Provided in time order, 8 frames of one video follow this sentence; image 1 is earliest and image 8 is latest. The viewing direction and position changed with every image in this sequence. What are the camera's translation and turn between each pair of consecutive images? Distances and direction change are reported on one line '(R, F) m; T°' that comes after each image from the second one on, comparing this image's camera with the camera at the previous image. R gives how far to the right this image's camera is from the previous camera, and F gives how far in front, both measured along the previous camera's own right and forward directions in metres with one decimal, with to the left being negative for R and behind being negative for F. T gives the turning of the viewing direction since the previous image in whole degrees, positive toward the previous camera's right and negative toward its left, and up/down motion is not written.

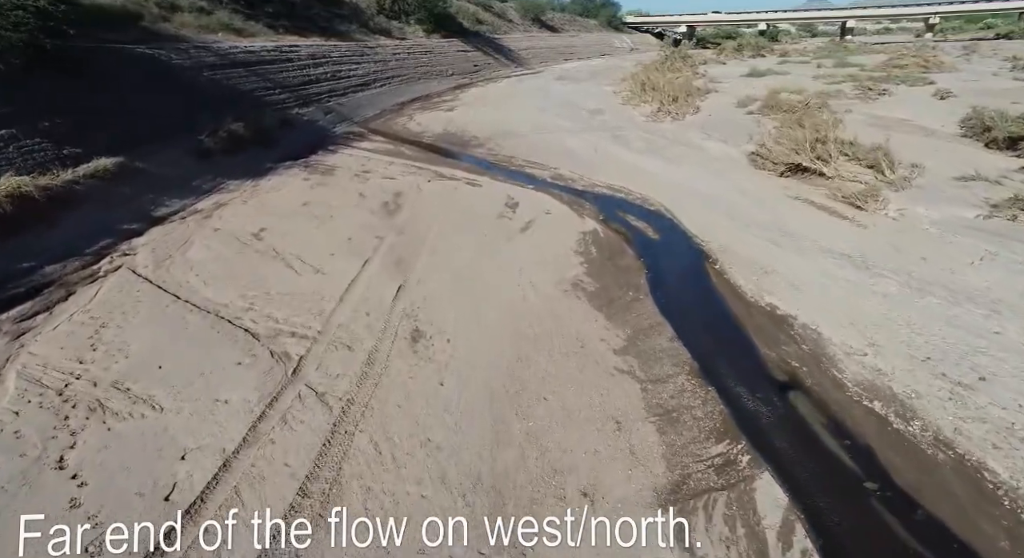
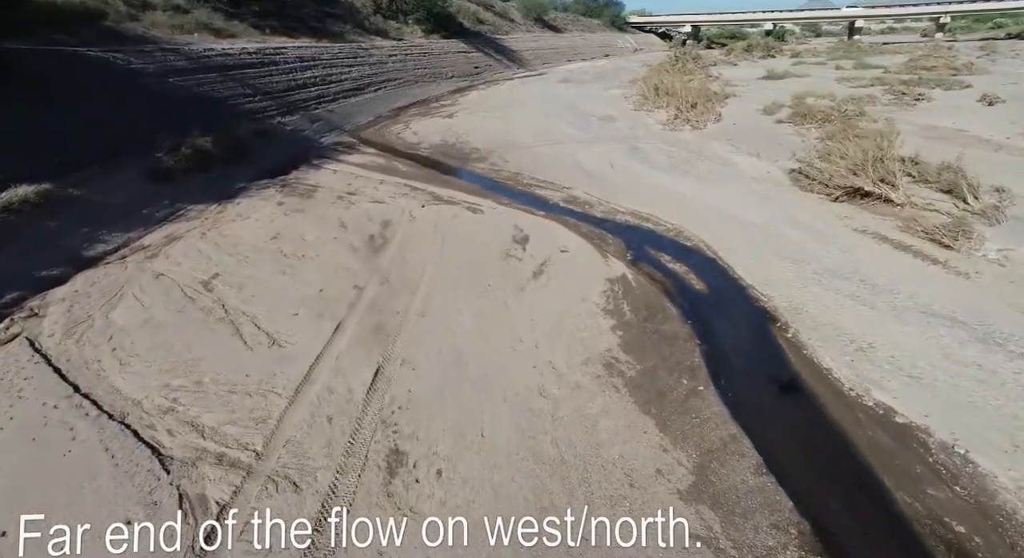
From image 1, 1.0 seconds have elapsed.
(-0.1, +1.4) m; 0°
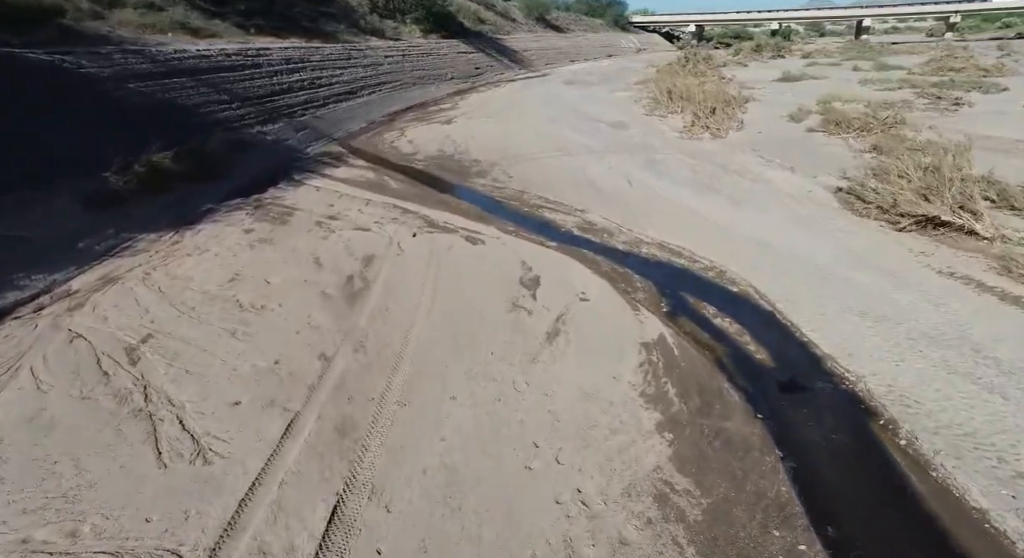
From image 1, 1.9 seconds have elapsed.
(-0.1, +1.3) m; 0°
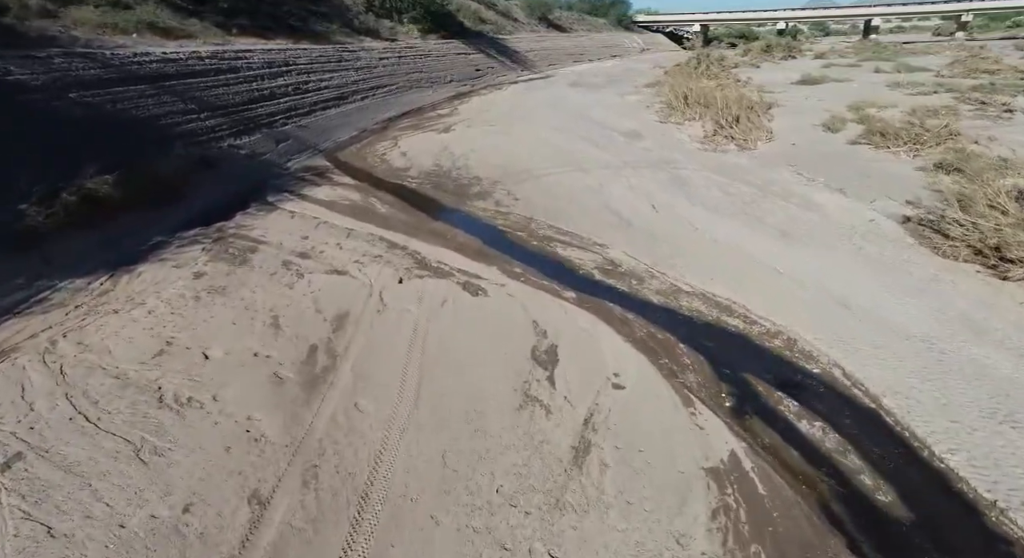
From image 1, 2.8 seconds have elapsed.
(-0.1, +1.4) m; 0°
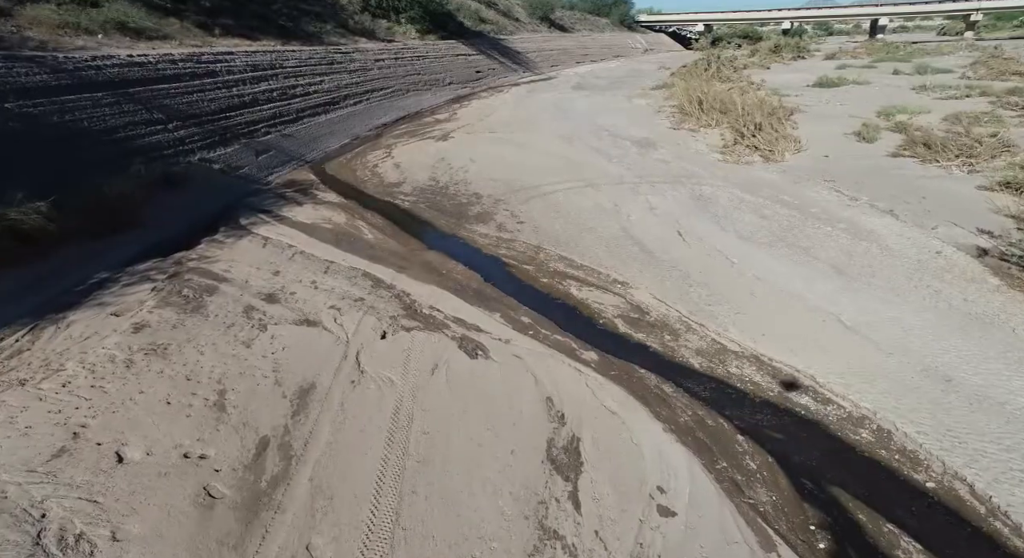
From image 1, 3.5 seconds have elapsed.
(-0.1, +1.2) m; 0°
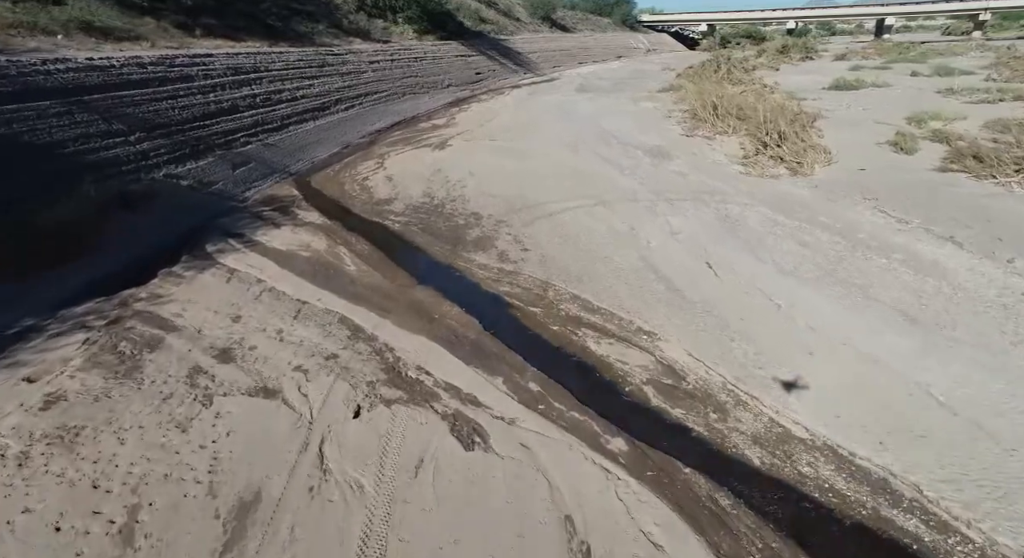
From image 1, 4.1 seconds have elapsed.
(0.0, +1.1) m; 0°
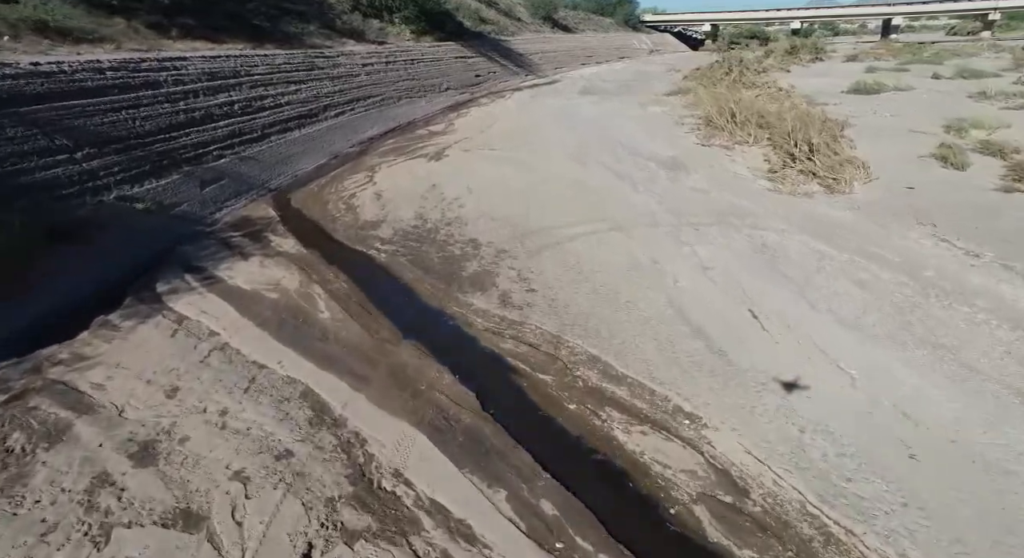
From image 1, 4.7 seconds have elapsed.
(0.0, +1.2) m; 0°
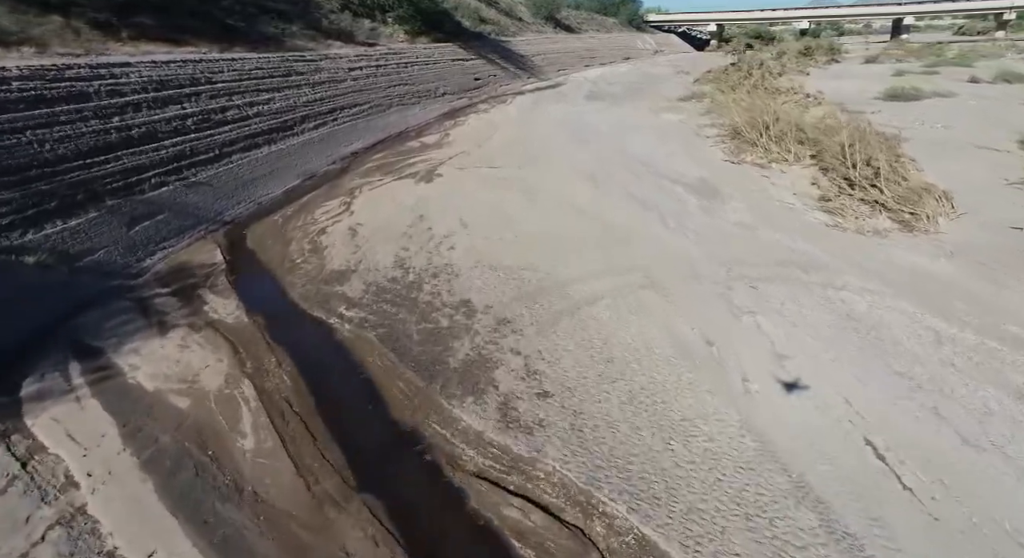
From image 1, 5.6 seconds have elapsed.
(0.0, +1.9) m; 0°
